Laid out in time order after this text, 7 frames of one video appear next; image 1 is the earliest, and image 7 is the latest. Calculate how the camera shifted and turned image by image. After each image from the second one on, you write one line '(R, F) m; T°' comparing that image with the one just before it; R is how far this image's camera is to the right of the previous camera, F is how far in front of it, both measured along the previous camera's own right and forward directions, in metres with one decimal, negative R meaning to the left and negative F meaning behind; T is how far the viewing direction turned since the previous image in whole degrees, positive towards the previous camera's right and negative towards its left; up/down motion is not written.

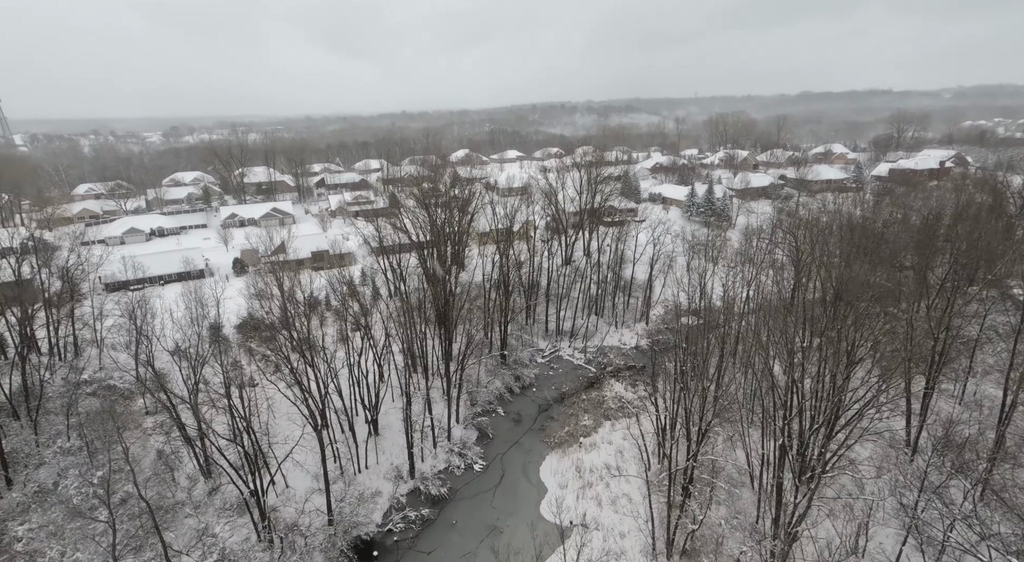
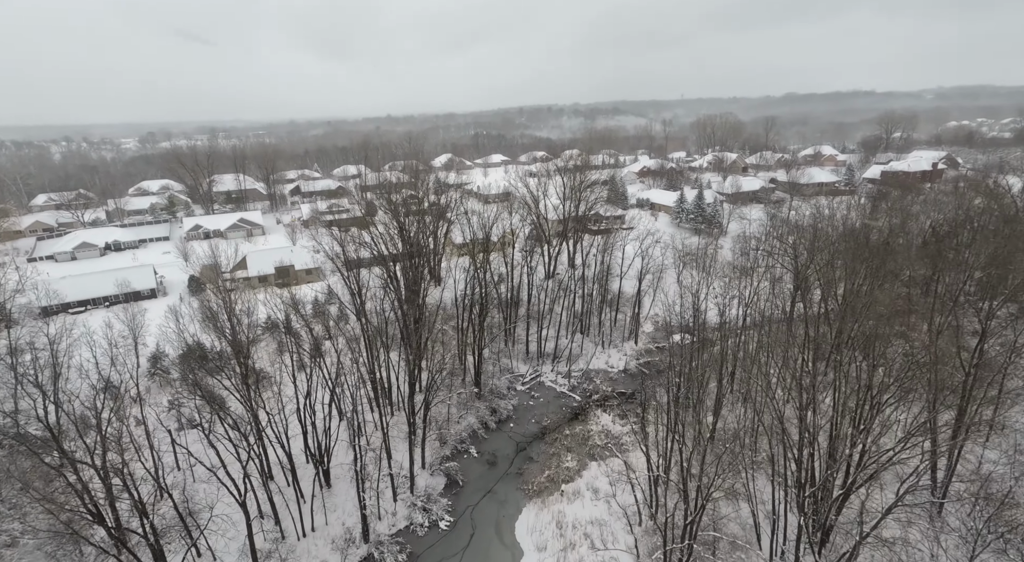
(+0.6, +2.3) m; +1°
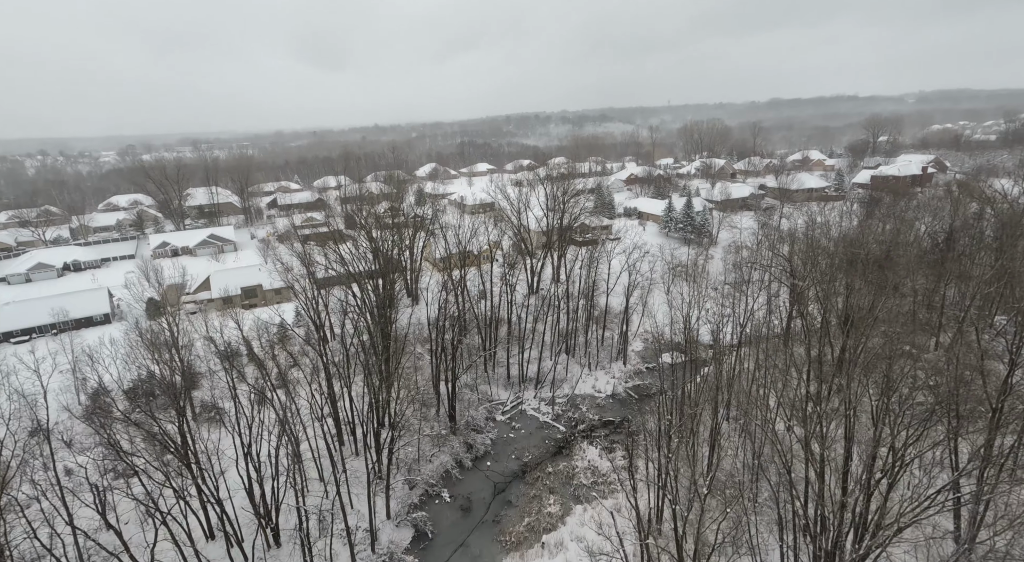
(+0.5, +1.7) m; +1°
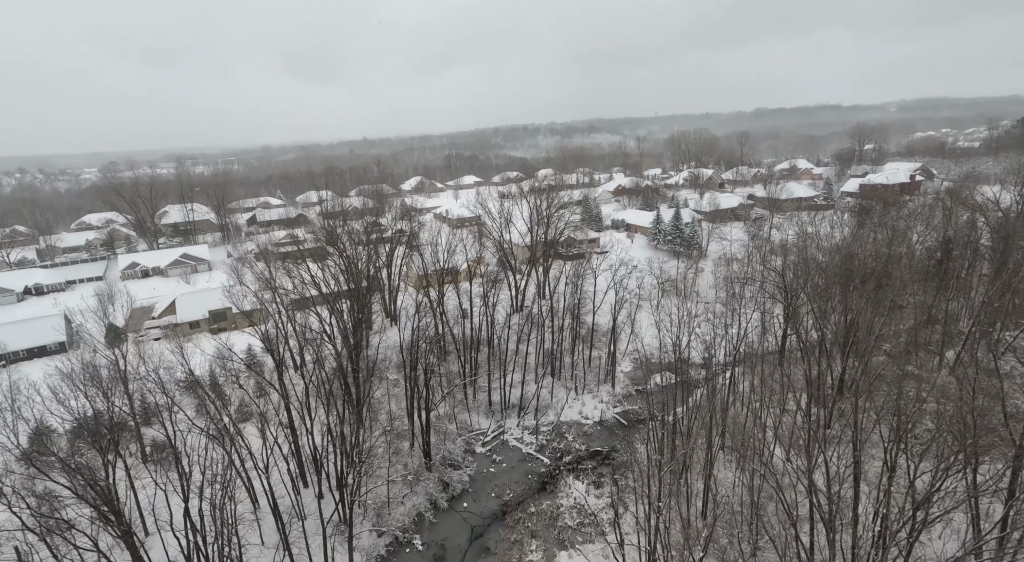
(+0.4, +1.3) m; +1°
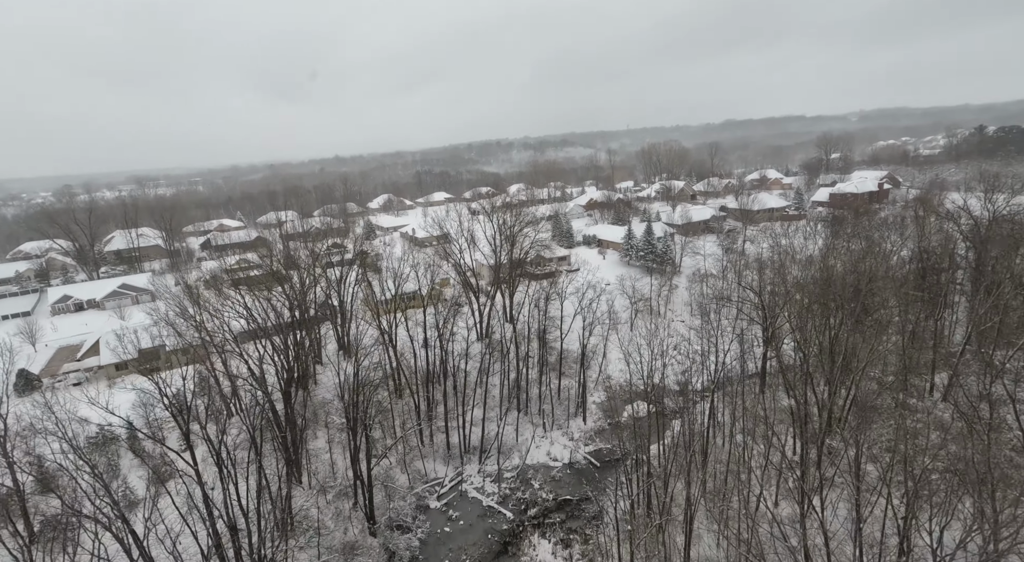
(+0.8, +2.0) m; +2°
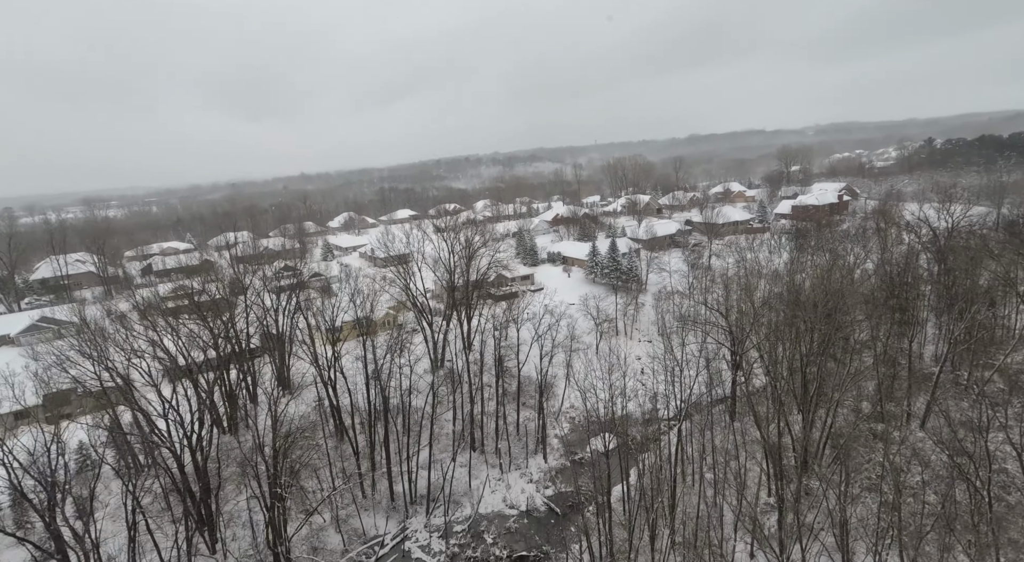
(+0.8, +1.8) m; +3°
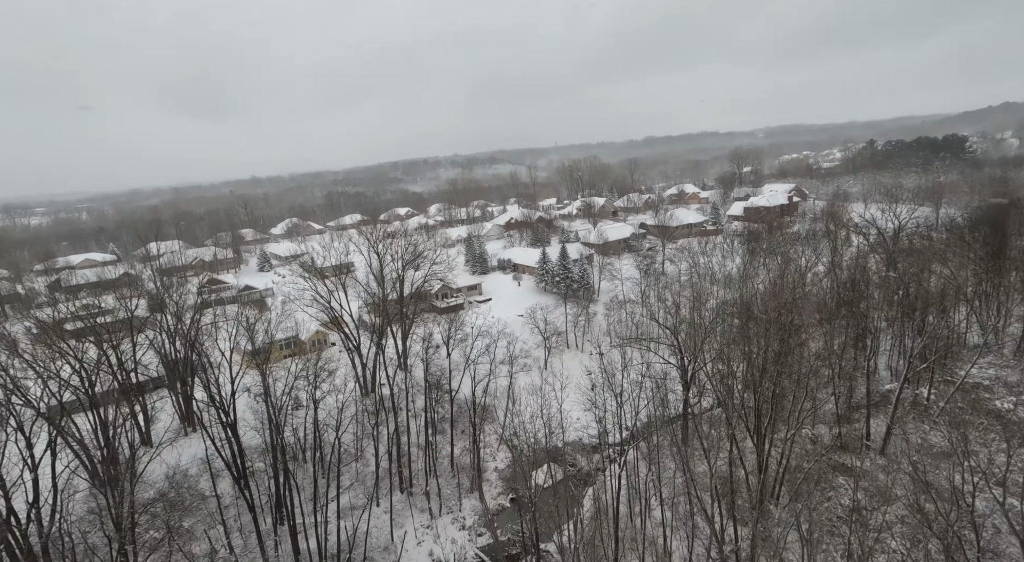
(+1.2, +2.2) m; +4°
